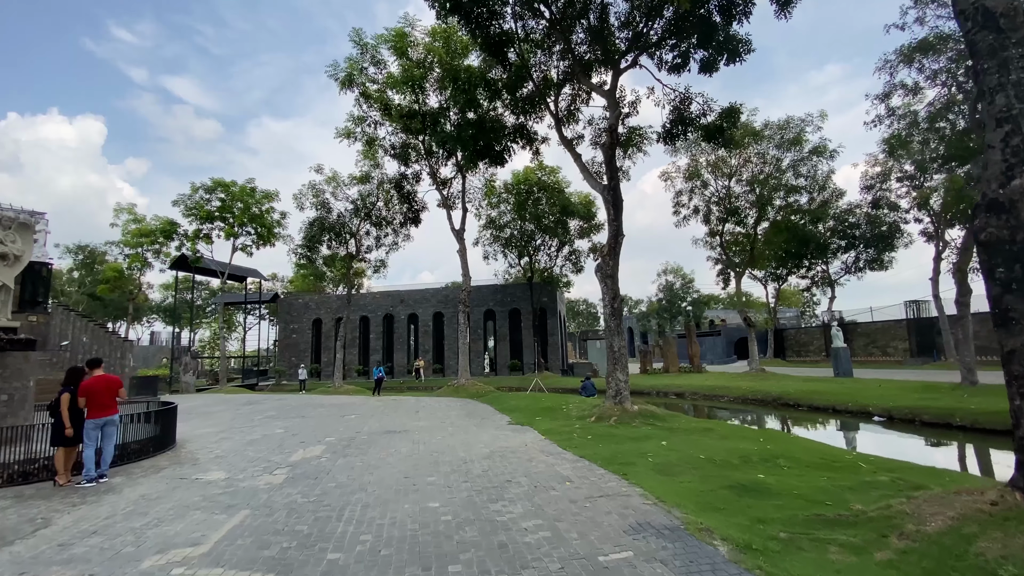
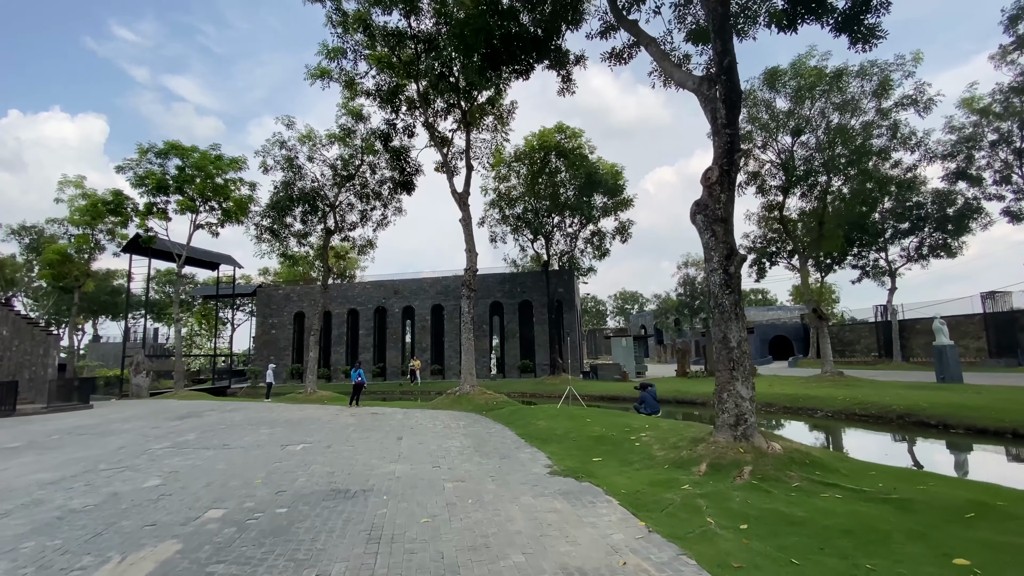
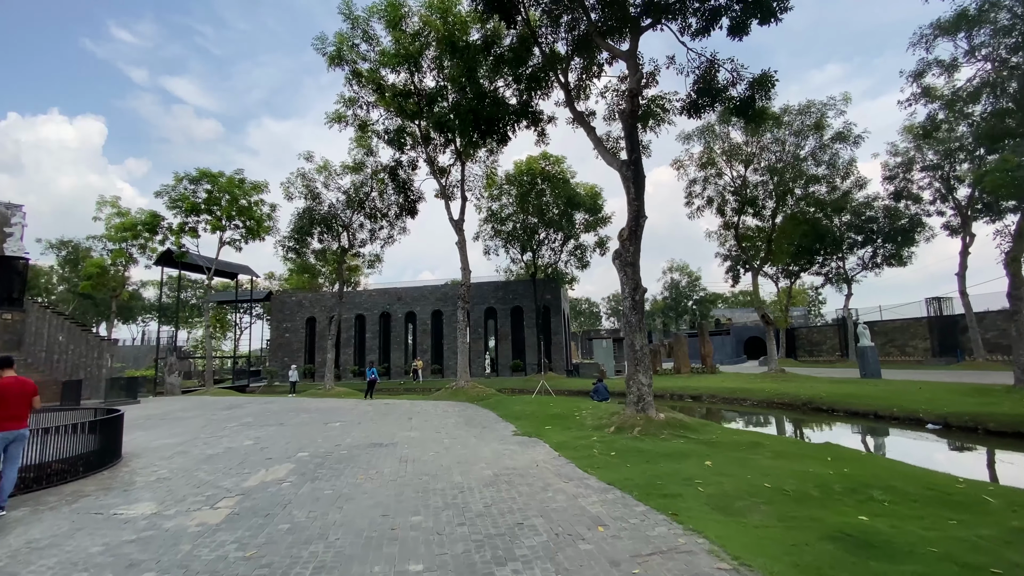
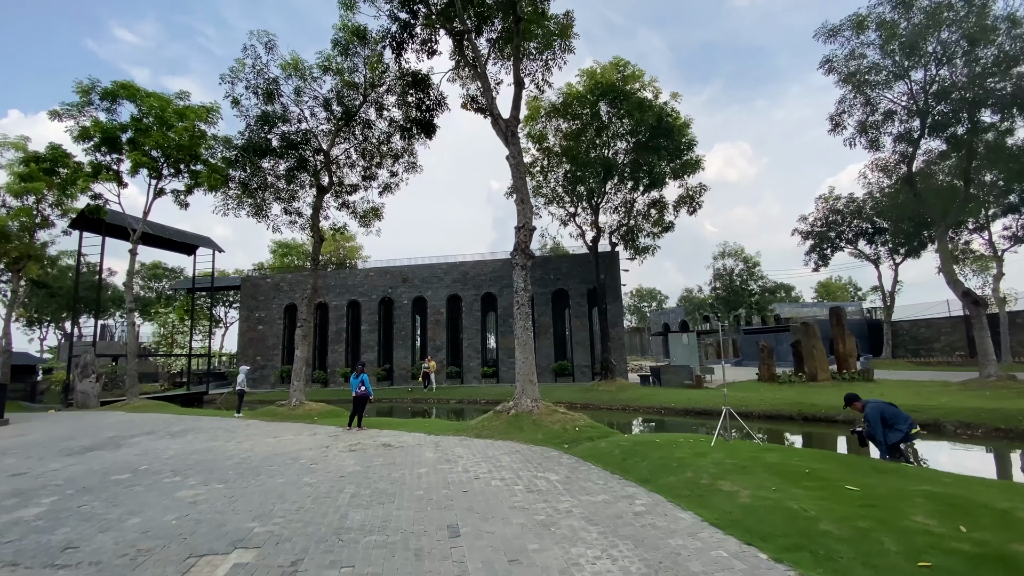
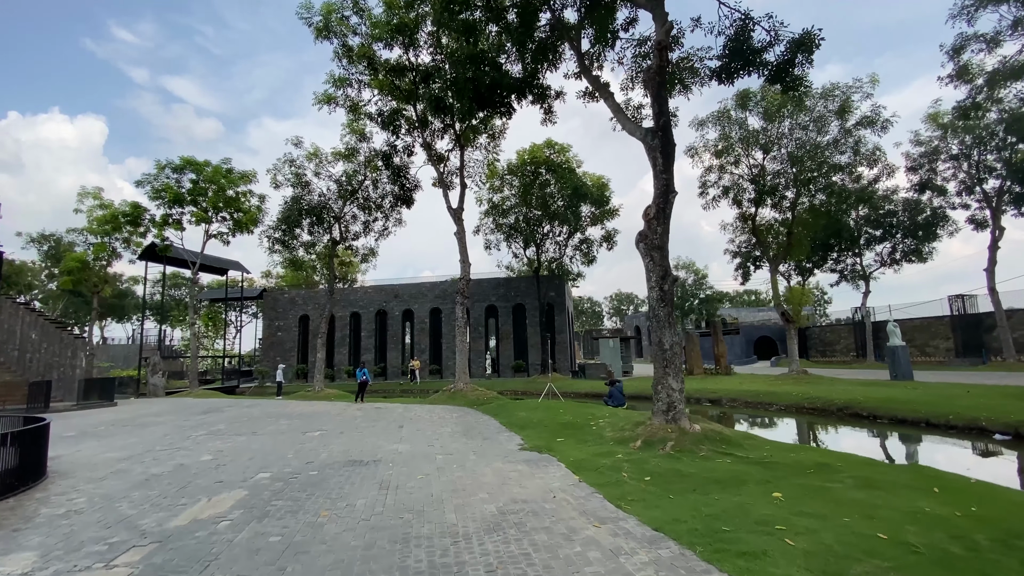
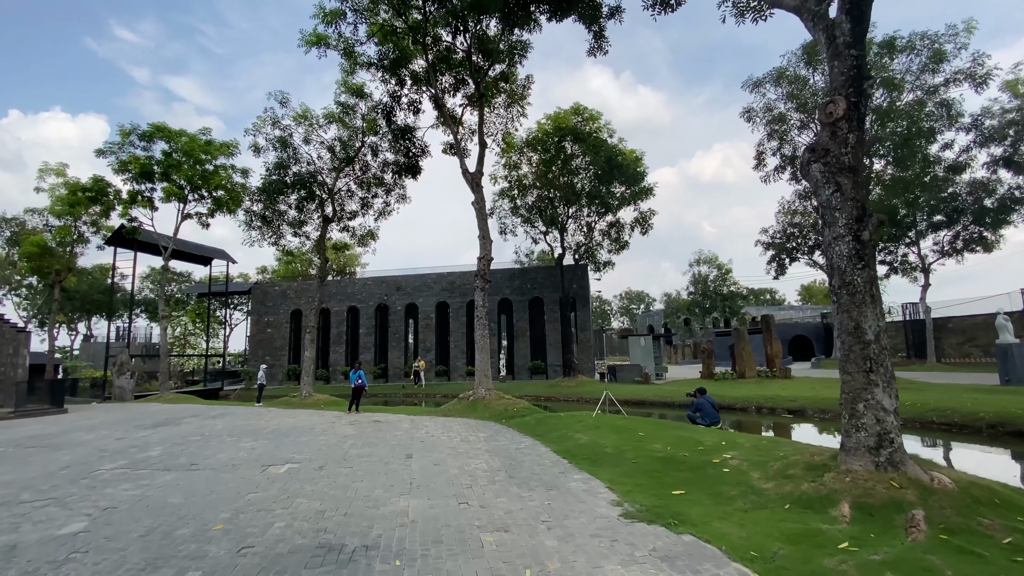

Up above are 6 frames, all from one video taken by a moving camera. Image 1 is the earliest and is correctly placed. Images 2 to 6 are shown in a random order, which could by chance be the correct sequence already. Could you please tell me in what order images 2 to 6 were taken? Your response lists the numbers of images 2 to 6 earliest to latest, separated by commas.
3, 5, 2, 6, 4
